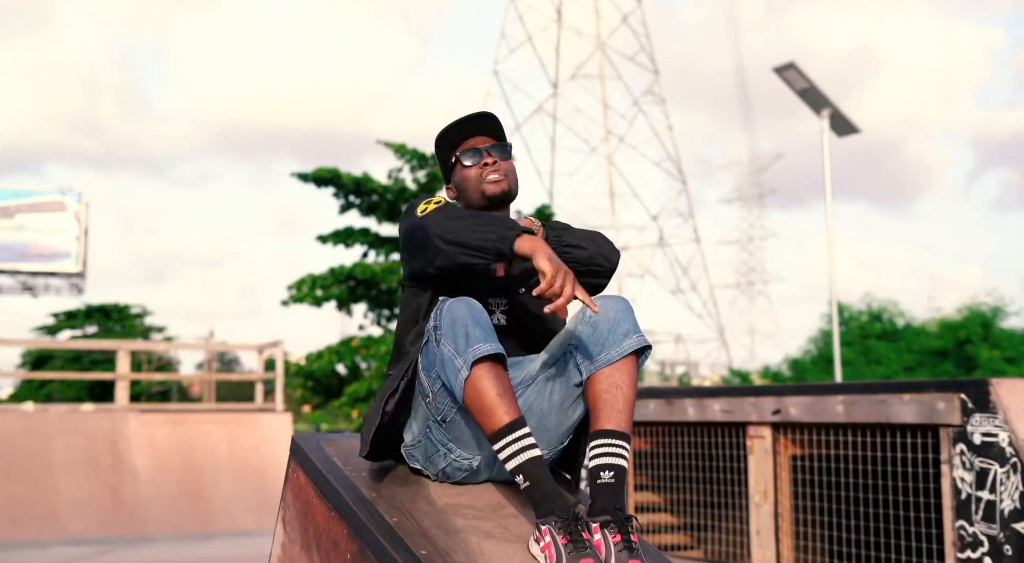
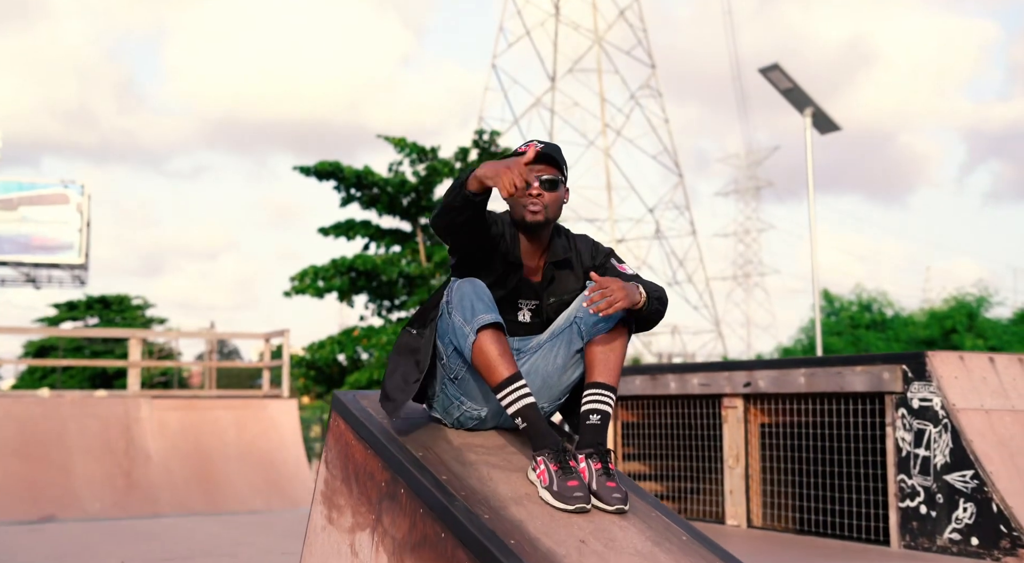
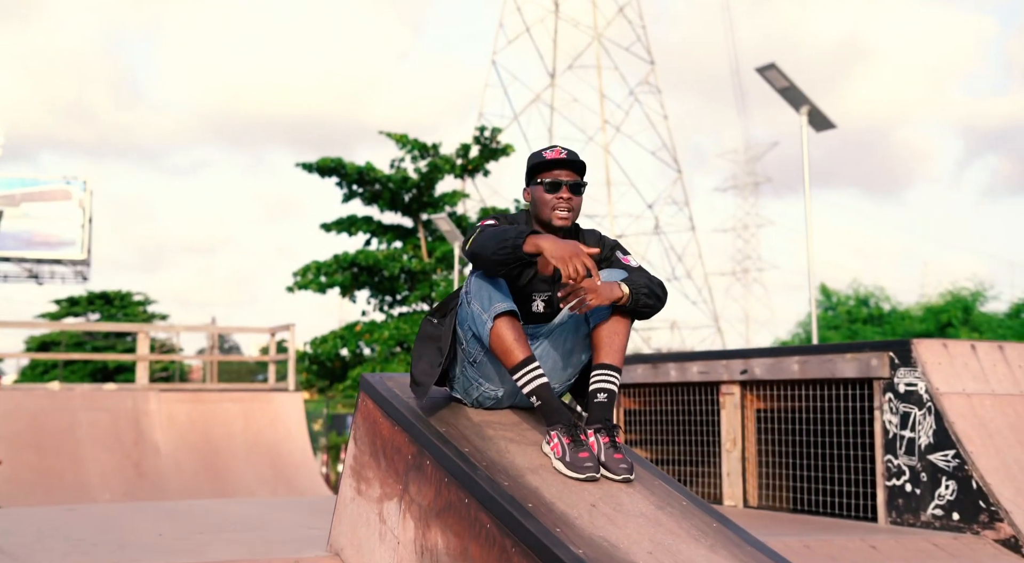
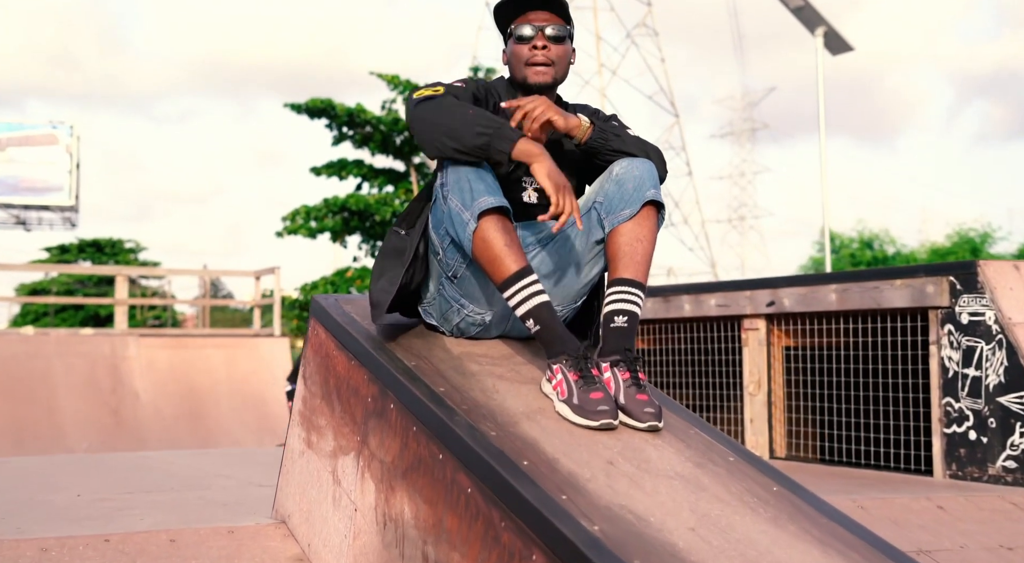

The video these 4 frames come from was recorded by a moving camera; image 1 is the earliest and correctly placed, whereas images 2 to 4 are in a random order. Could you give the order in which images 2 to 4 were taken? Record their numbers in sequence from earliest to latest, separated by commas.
2, 3, 4
